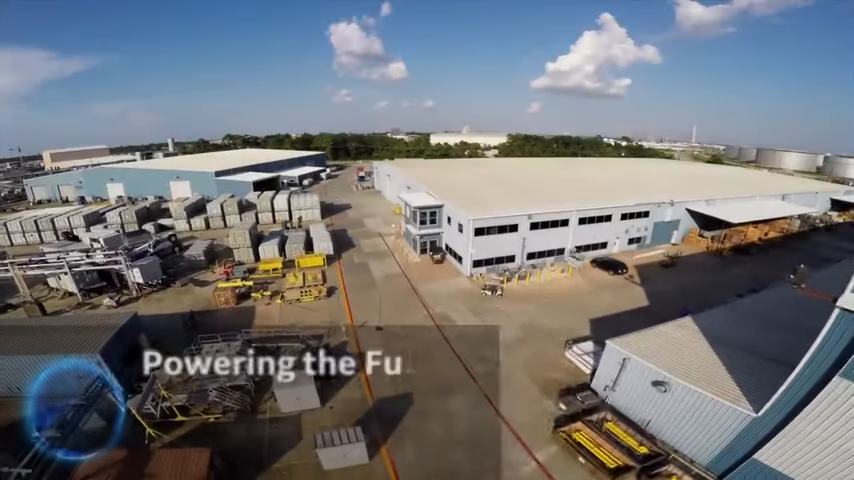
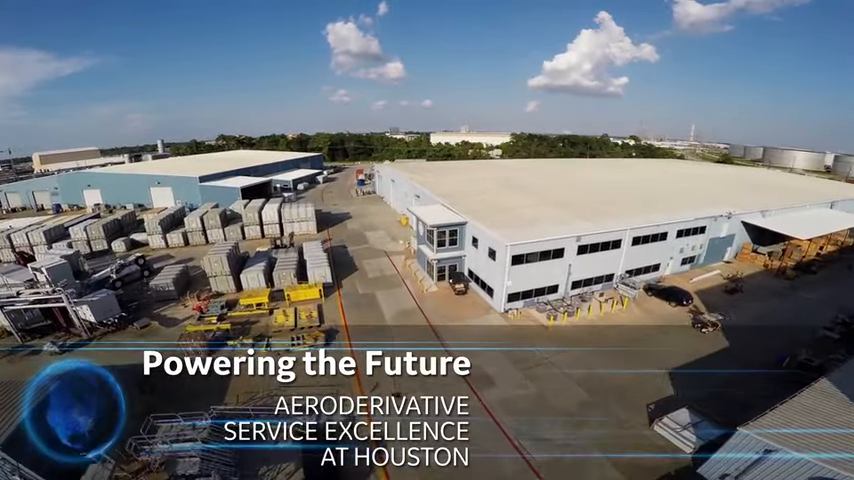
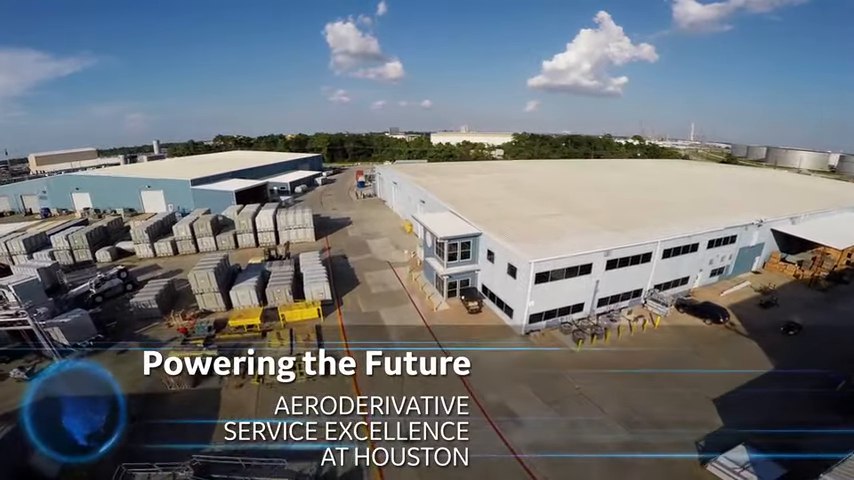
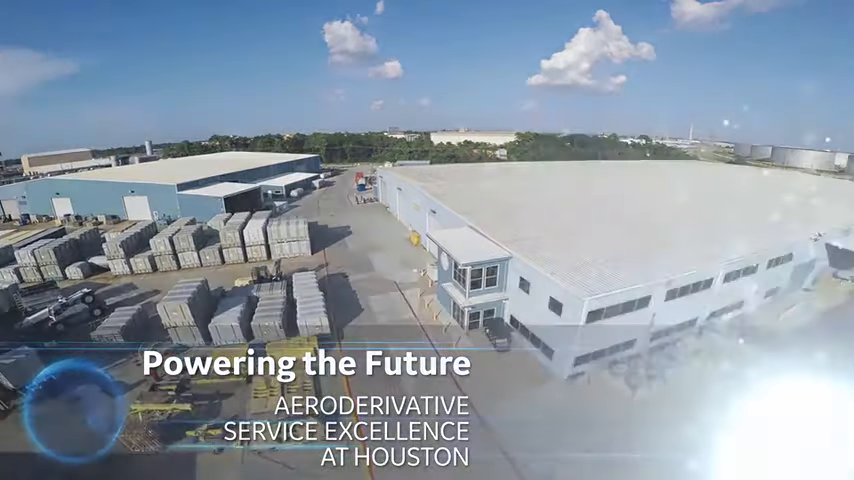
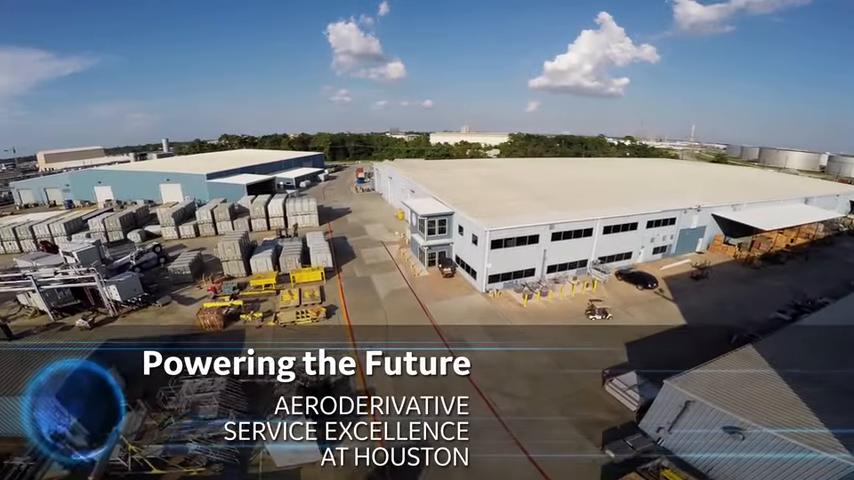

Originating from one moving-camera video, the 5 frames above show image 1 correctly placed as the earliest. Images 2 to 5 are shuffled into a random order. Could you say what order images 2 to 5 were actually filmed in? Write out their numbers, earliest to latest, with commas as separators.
5, 2, 3, 4
